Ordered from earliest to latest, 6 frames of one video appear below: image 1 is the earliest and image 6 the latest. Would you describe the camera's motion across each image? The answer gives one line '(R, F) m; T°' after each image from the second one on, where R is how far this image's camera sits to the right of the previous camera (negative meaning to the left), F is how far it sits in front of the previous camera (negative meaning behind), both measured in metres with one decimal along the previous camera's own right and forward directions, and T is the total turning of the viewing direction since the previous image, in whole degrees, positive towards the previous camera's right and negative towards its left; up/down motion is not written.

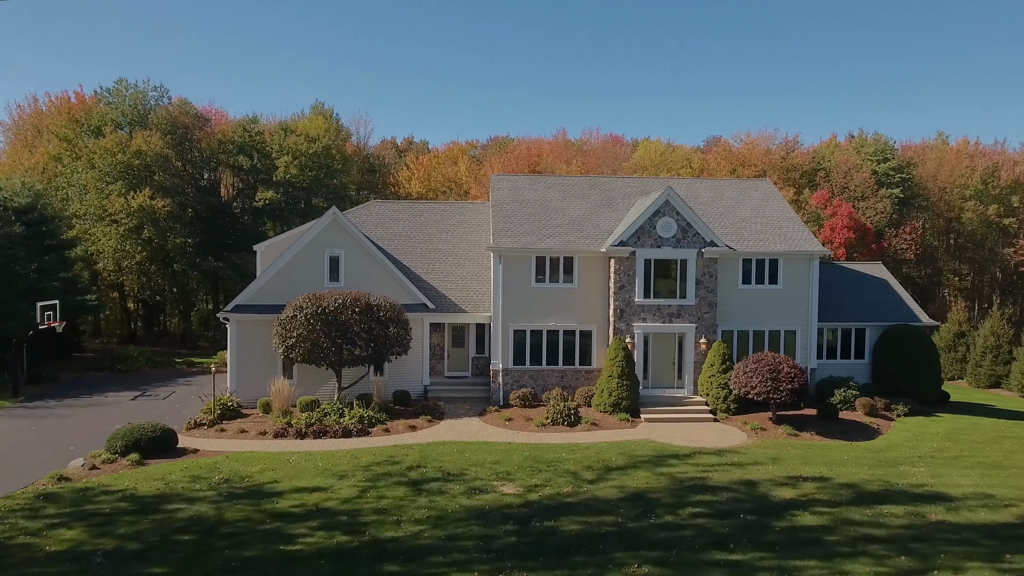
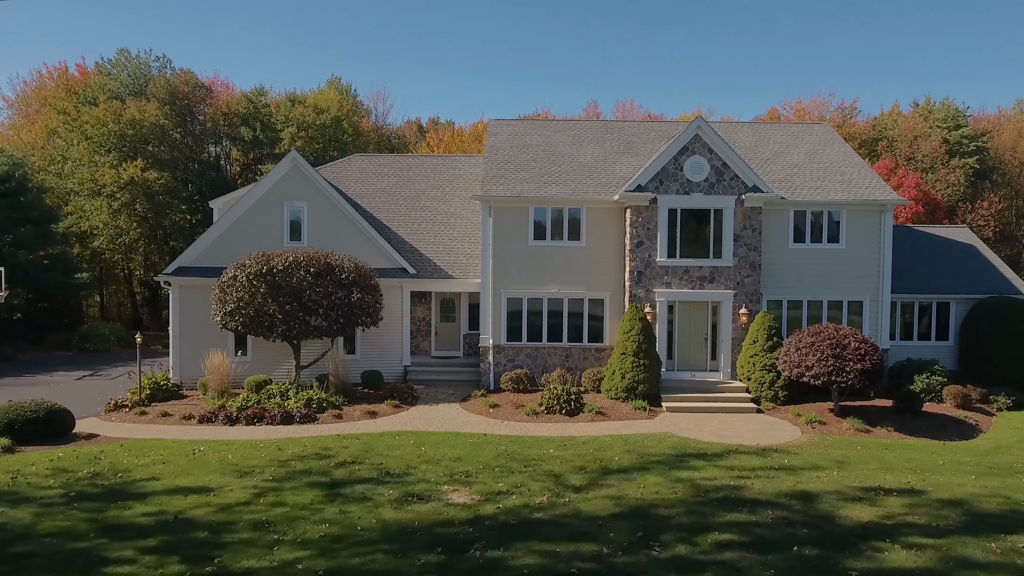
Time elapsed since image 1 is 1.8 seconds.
(+1.4, +4.3) m; -4°
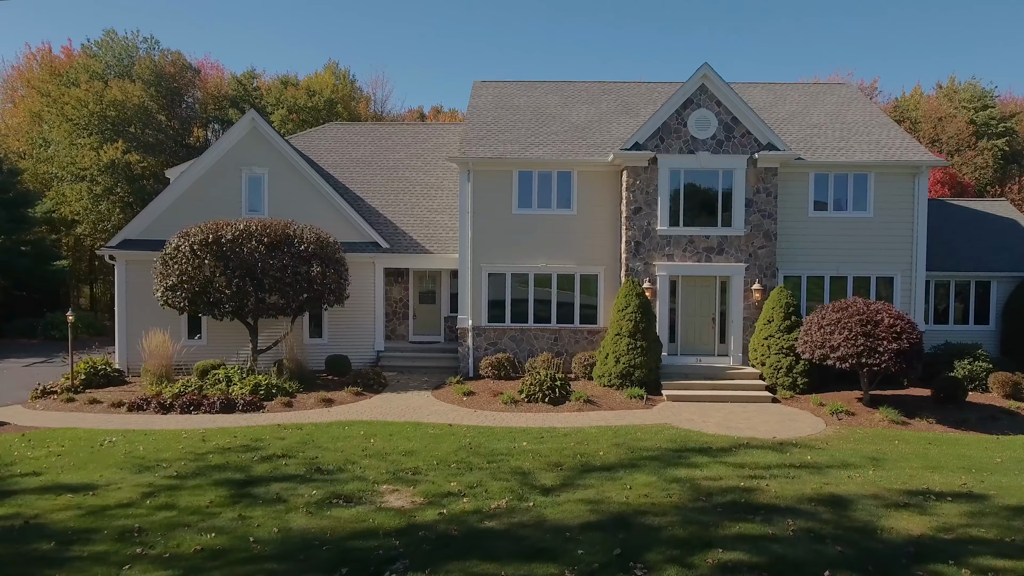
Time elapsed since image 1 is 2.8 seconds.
(+0.7, +2.1) m; -1°
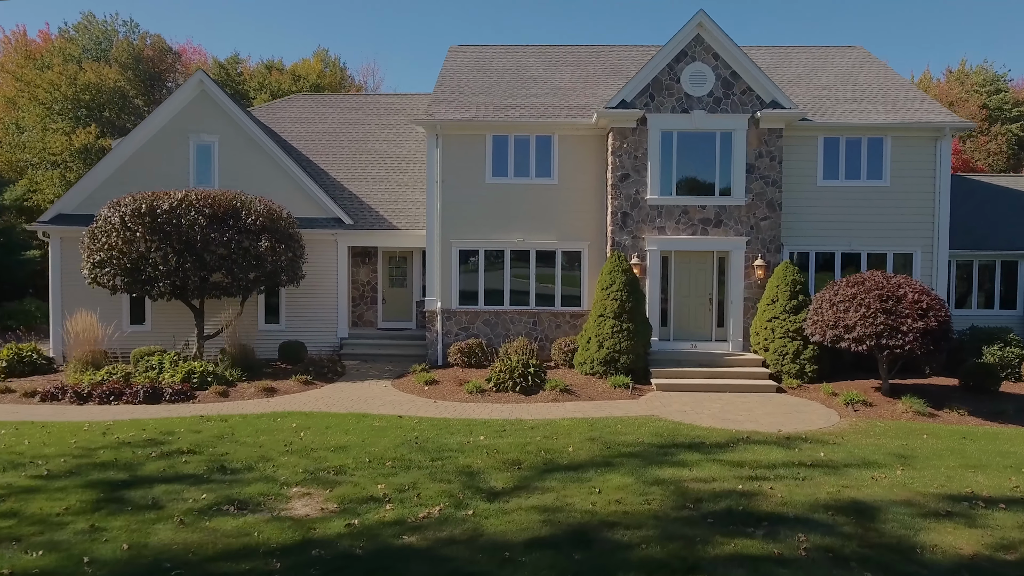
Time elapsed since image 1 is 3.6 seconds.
(+0.6, +1.7) m; 0°
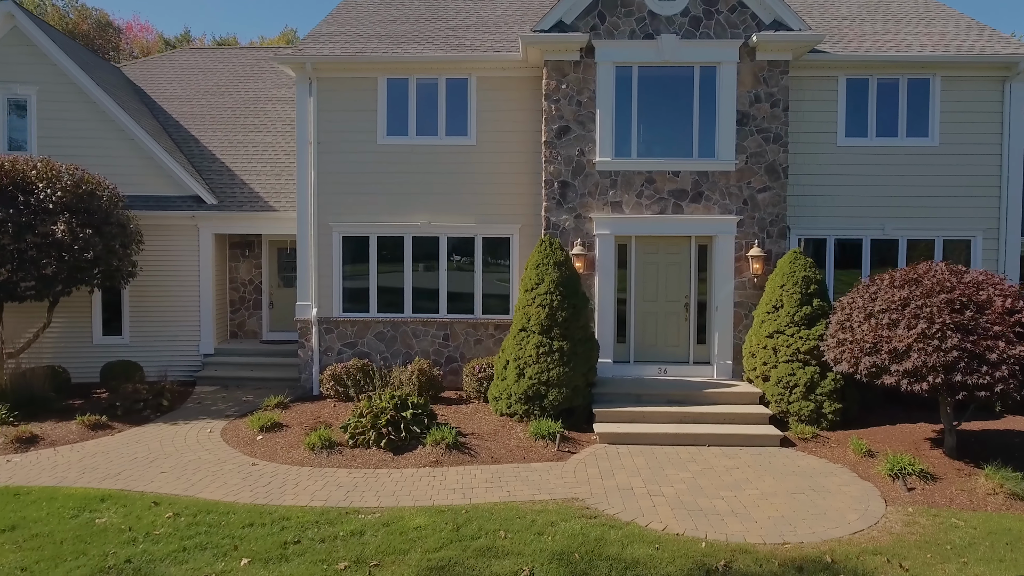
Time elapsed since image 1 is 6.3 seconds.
(+1.6, +4.1) m; 0°
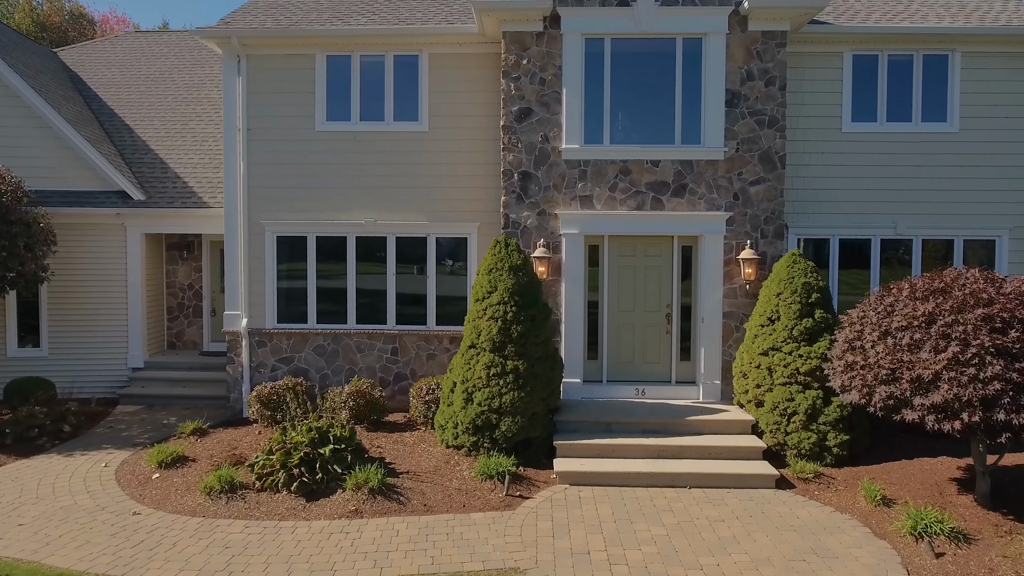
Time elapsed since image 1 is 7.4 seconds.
(+0.6, +1.3) m; 0°
